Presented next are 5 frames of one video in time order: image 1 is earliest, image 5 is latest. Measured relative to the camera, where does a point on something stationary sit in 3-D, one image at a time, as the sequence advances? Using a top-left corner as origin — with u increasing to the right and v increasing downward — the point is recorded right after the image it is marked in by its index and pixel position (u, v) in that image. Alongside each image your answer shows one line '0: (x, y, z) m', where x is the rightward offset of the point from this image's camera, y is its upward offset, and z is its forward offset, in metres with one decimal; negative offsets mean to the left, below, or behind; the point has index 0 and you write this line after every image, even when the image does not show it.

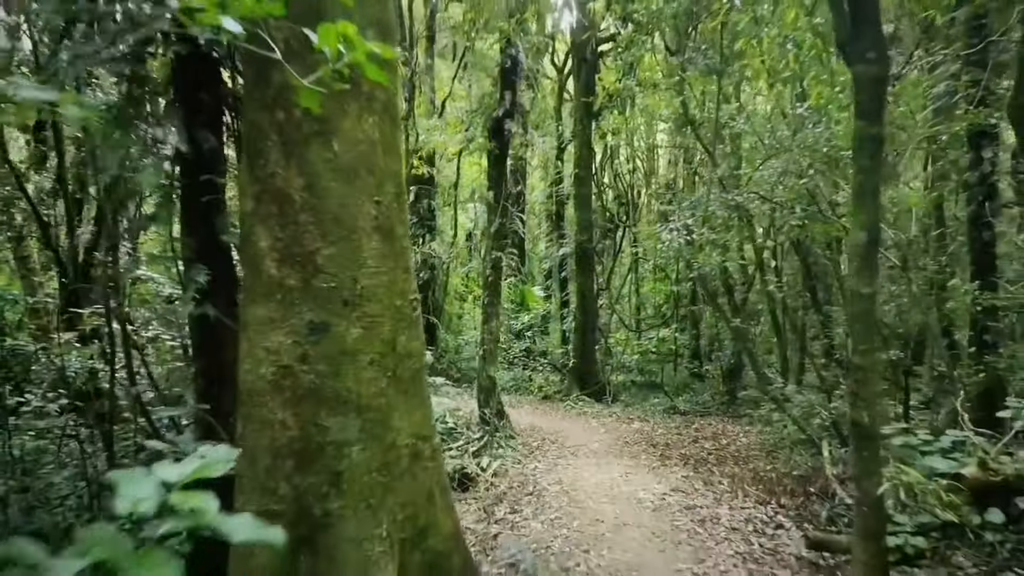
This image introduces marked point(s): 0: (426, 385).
0: (-0.3, -0.4, +3.2) m
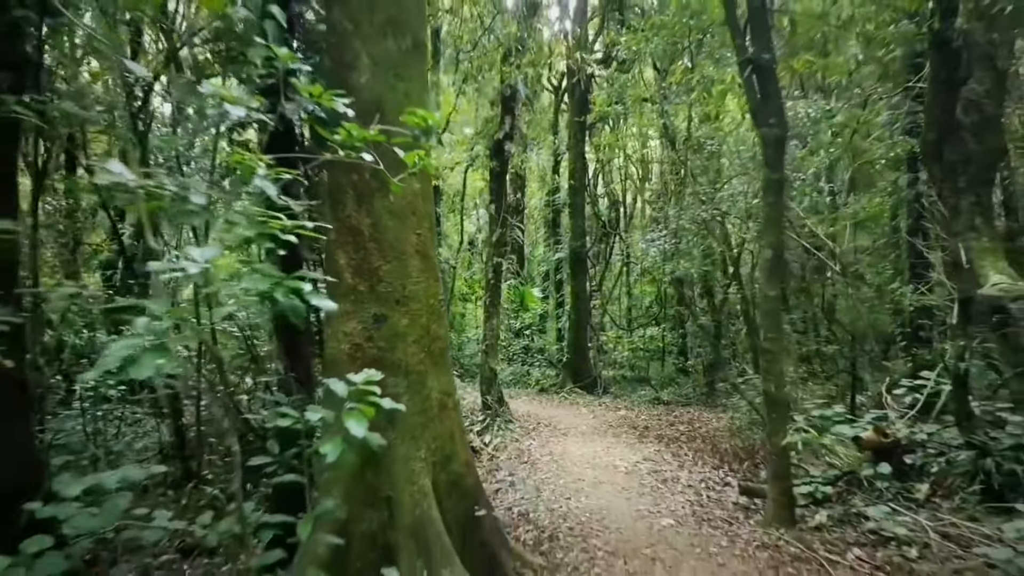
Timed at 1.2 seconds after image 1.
0: (-0.3, -0.4, +4.6) m
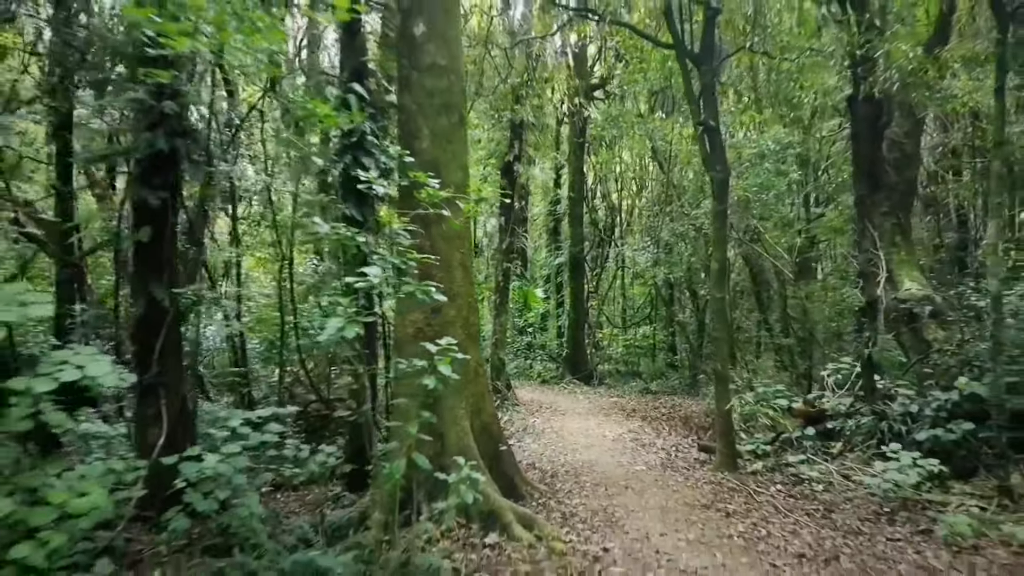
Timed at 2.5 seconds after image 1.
0: (-0.2, -0.4, +6.4) m
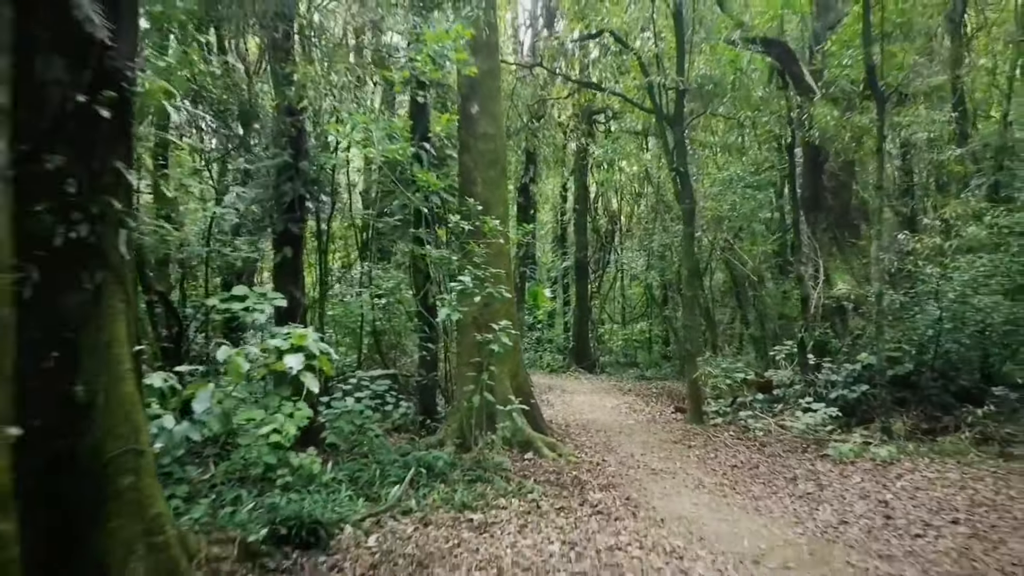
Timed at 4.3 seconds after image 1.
0: (0.0, -0.4, +9.1) m
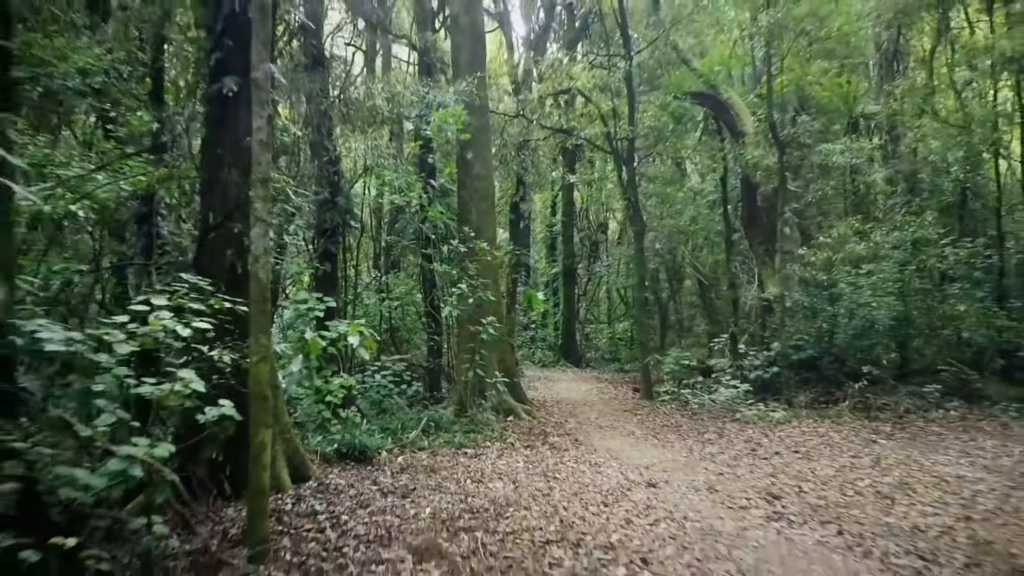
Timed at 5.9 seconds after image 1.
0: (-0.1, -0.5, +11.7) m
